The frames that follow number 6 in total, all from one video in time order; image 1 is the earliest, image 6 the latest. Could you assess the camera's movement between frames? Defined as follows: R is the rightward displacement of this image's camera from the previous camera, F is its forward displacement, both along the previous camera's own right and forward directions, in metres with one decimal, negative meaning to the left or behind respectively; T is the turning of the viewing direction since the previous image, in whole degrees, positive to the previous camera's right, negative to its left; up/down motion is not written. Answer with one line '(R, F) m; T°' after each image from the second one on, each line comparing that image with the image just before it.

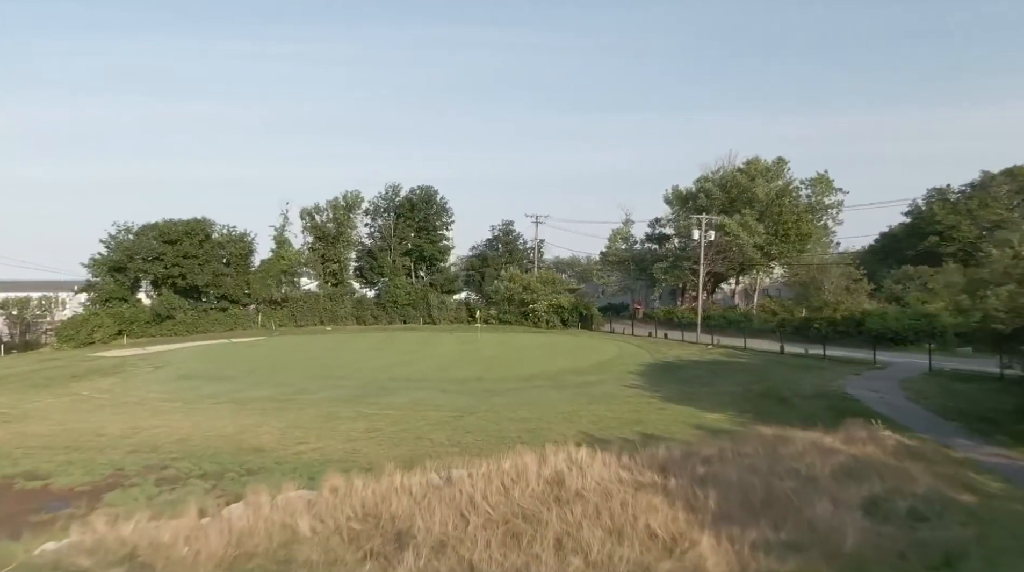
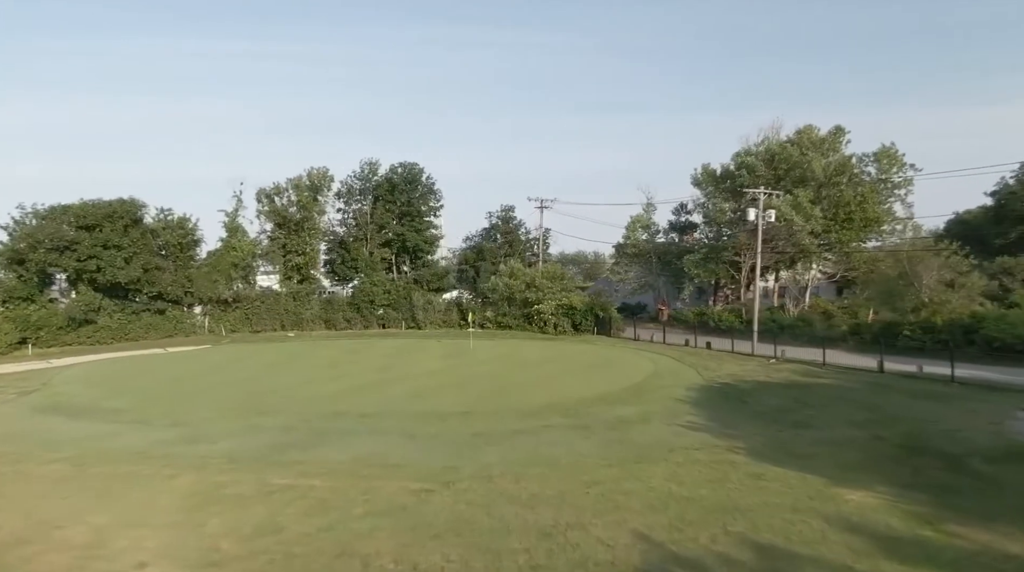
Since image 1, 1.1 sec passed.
(0.0, +7.7) m; 0°
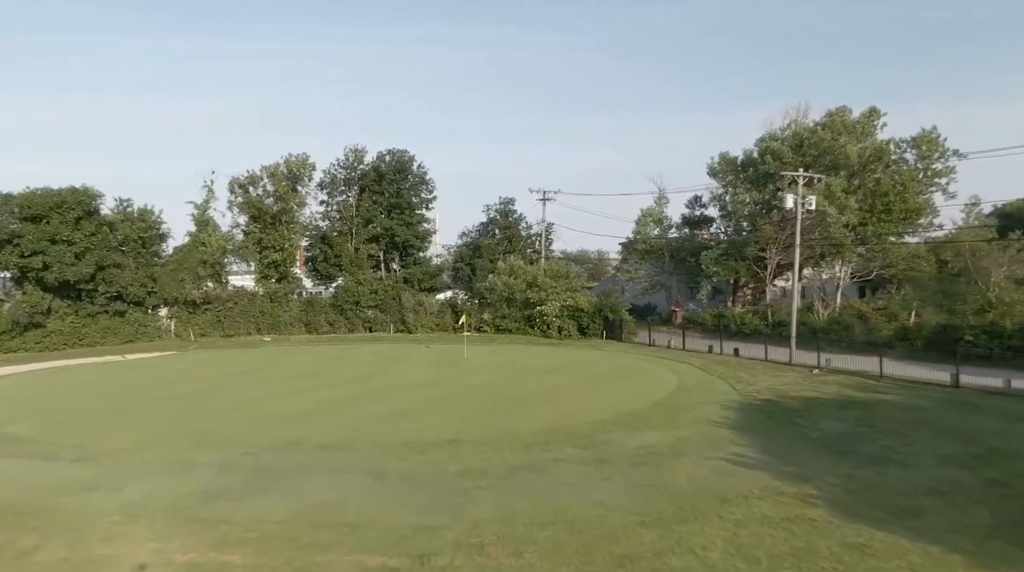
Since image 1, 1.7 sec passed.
(0.0, +3.5) m; 0°
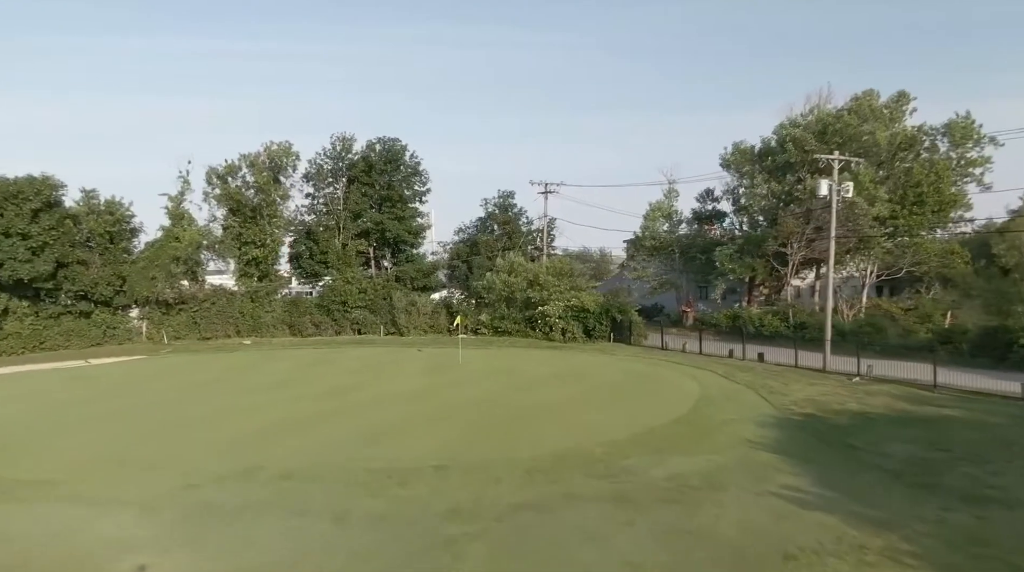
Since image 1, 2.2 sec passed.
(0.0, +2.5) m; 0°
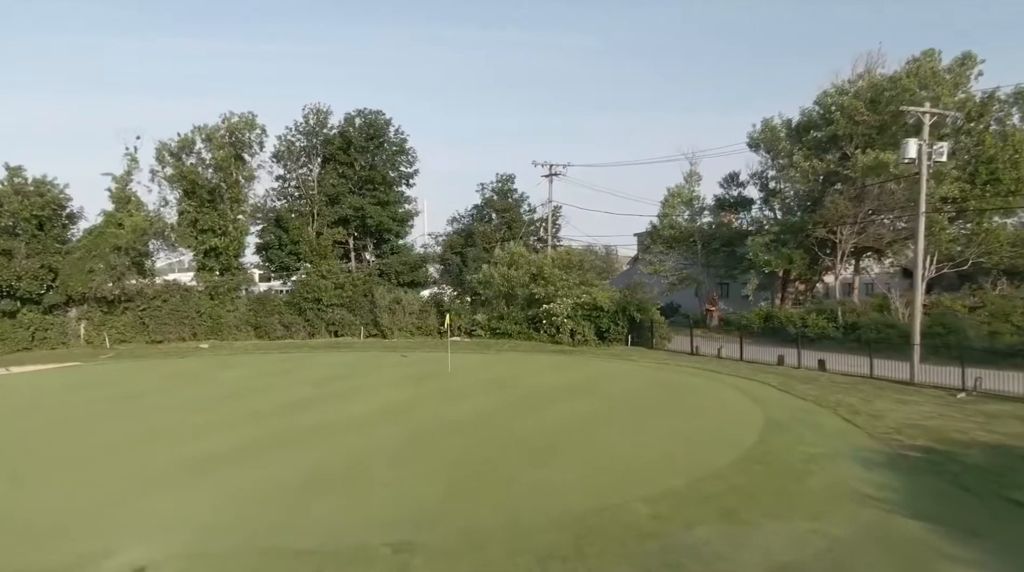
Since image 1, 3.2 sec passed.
(0.0, +4.3) m; 0°
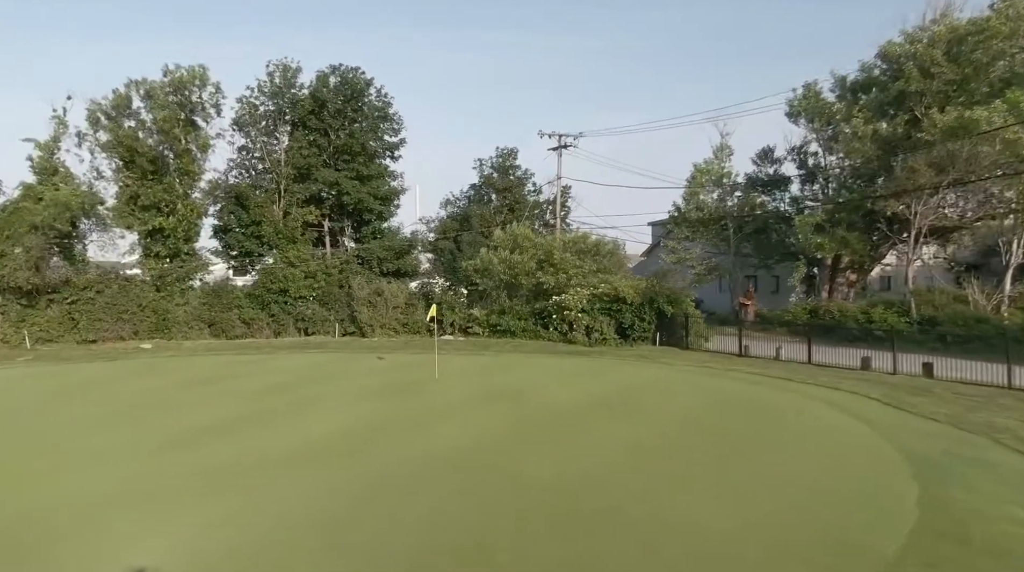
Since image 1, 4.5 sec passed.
(-0.1, +4.4) m; 0°
